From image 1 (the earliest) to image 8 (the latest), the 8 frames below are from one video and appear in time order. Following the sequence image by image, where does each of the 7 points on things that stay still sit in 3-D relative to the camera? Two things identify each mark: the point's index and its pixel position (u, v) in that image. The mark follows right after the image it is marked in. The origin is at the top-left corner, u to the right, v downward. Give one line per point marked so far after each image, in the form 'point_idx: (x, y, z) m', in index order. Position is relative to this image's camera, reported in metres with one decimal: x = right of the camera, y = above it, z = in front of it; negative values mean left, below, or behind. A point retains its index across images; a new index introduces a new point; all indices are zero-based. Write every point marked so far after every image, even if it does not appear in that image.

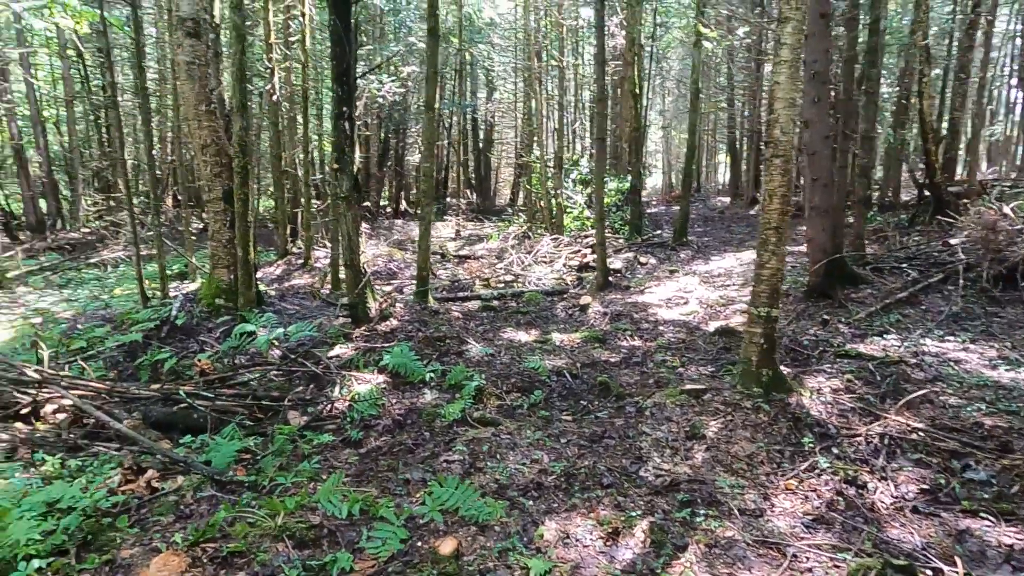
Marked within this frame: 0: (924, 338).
0: (+4.4, -0.5, +7.1) m
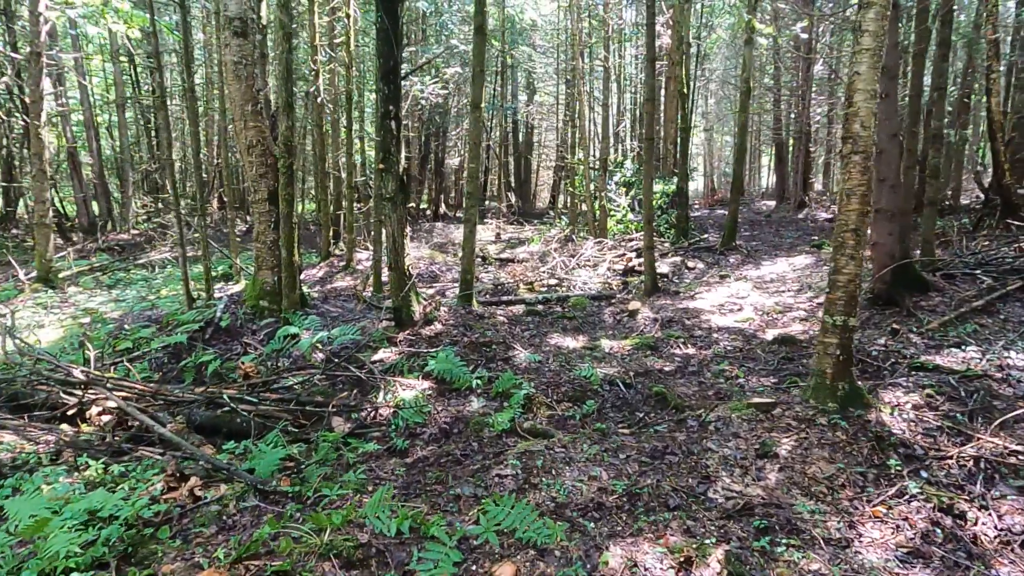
0: (+4.9, -0.6, +6.6) m
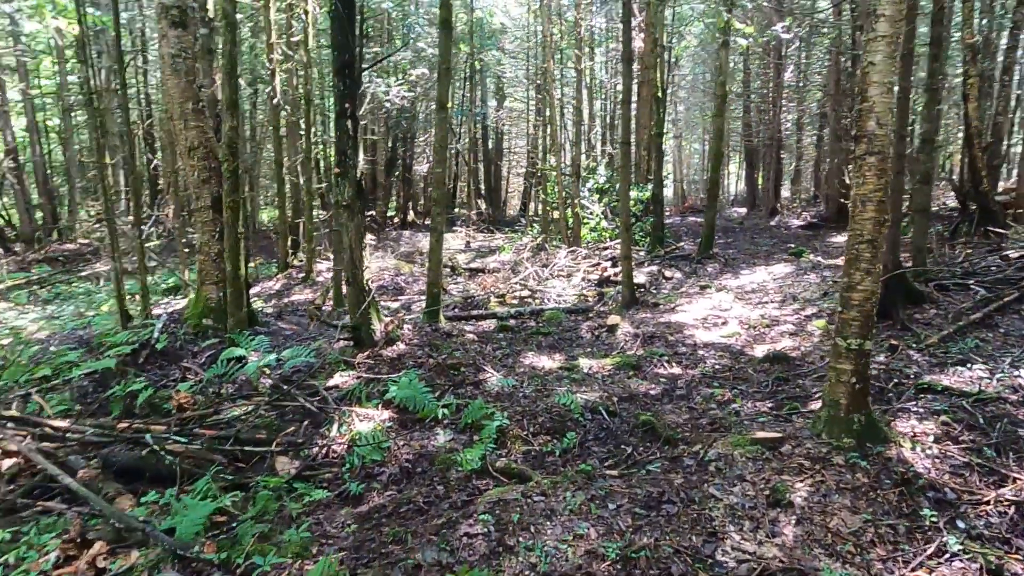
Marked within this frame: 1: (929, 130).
0: (+4.6, -0.7, +6.1) m
1: (+5.2, +1.9, +8.2) m
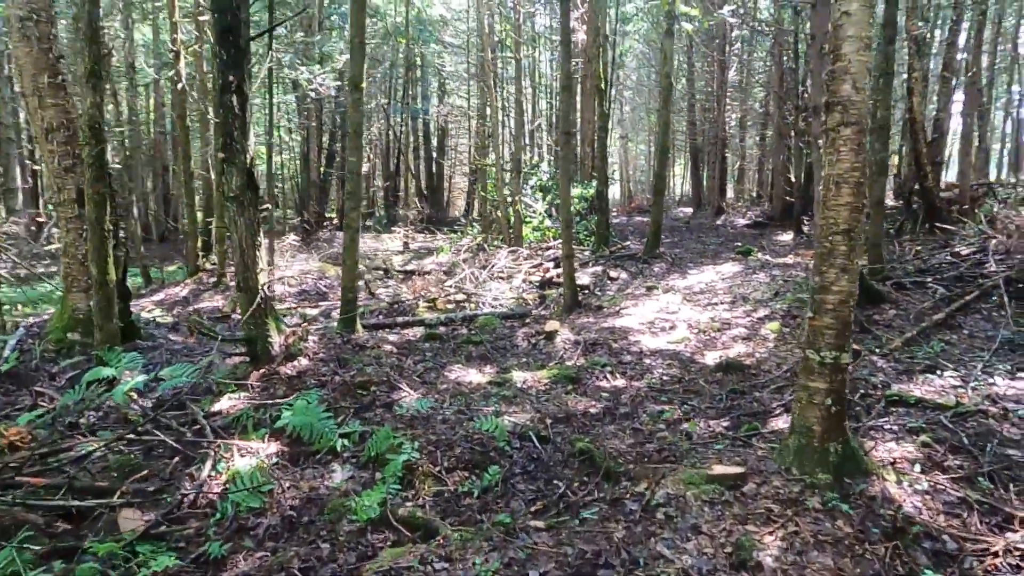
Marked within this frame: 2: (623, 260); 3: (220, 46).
0: (+4.0, -0.7, +5.5) m
1: (+4.3, +2.0, +7.7) m
2: (+2.3, +0.6, +13.8) m
3: (-2.5, +2.1, +5.7) m
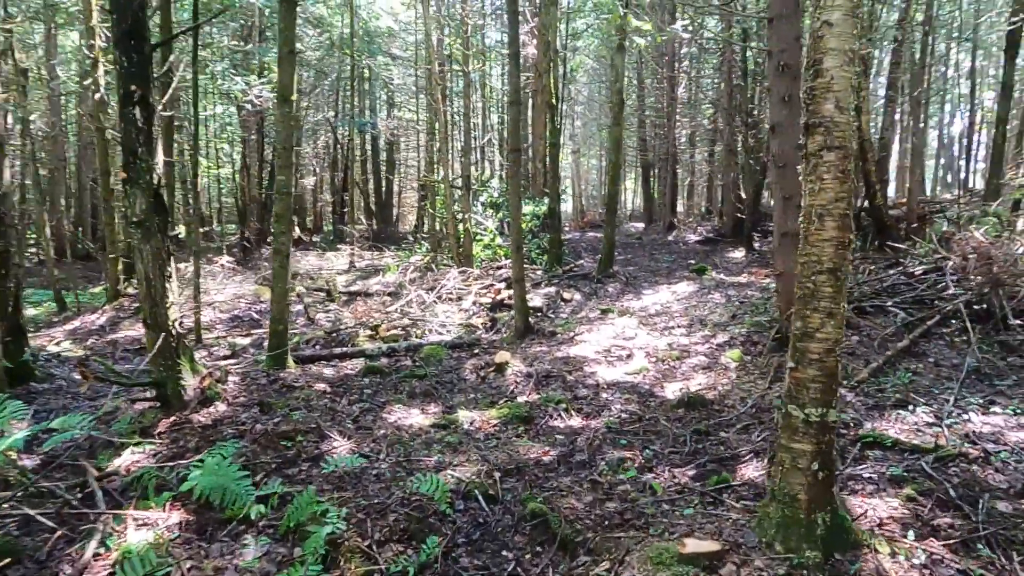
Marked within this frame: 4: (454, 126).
0: (+3.5, -1.0, +5.2) m
1: (+3.7, +1.7, +7.4) m
2: (+1.3, +0.2, +13.4) m
3: (-3.0, +1.8, +5.0) m
4: (-1.7, +4.7, +19.1) m
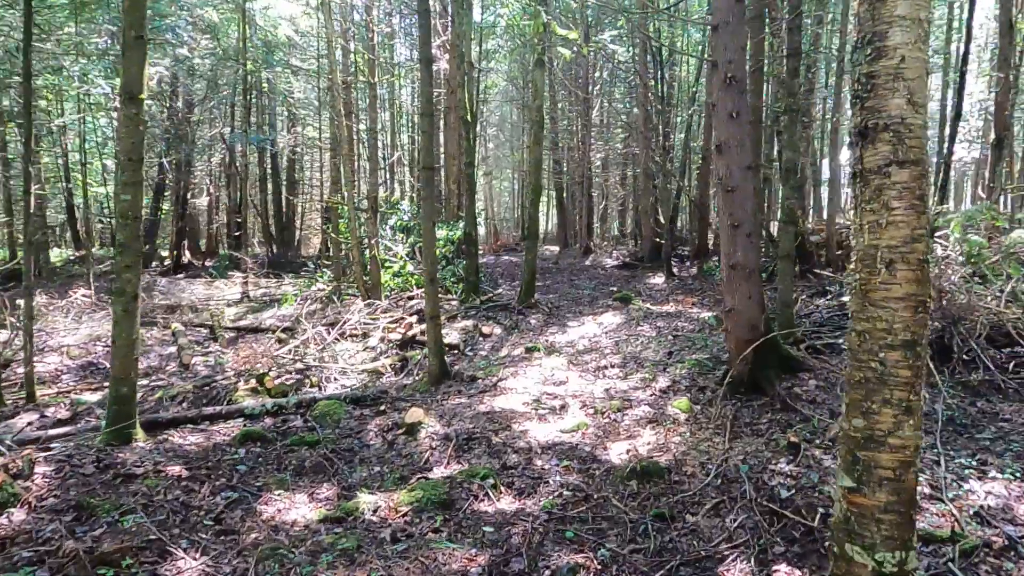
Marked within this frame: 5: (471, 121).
0: (+3.0, -1.3, +4.4) m
1: (+2.8, +1.3, +6.8) m
2: (-0.3, -0.4, +12.3) m
3: (-3.5, +1.4, +3.5) m
4: (-4.1, +3.9, +17.7) m
5: (-0.9, +3.7, +14.9) m
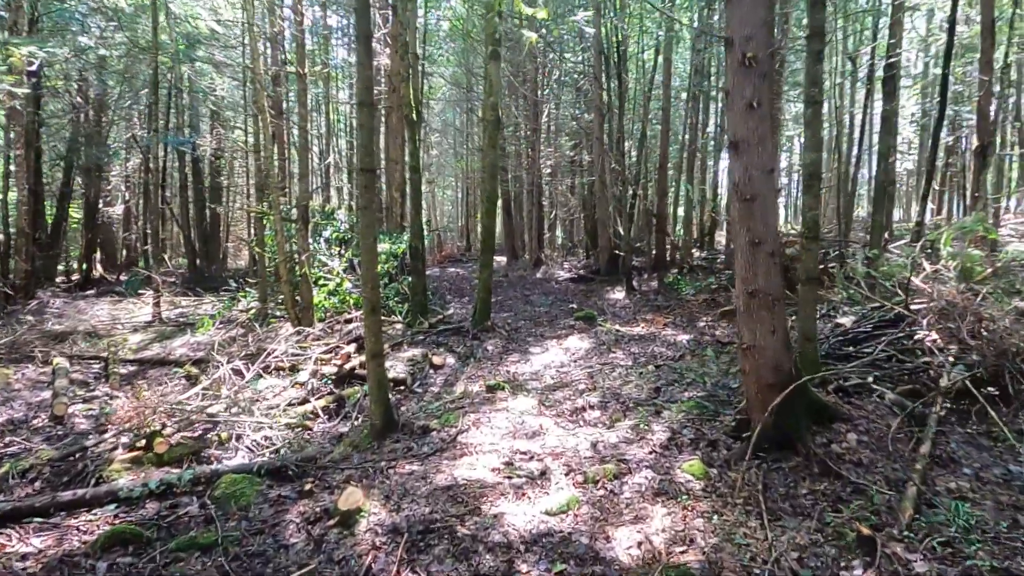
0: (+2.9, -1.5, +3.3) m
1: (+2.5, +1.1, +5.6) m
2: (-1.1, -0.8, +10.8) m
3: (-3.5, +1.2, +1.8) m
4: (-5.3, +3.4, +15.9) m
5: (-2.0, +3.4, +13.3) m
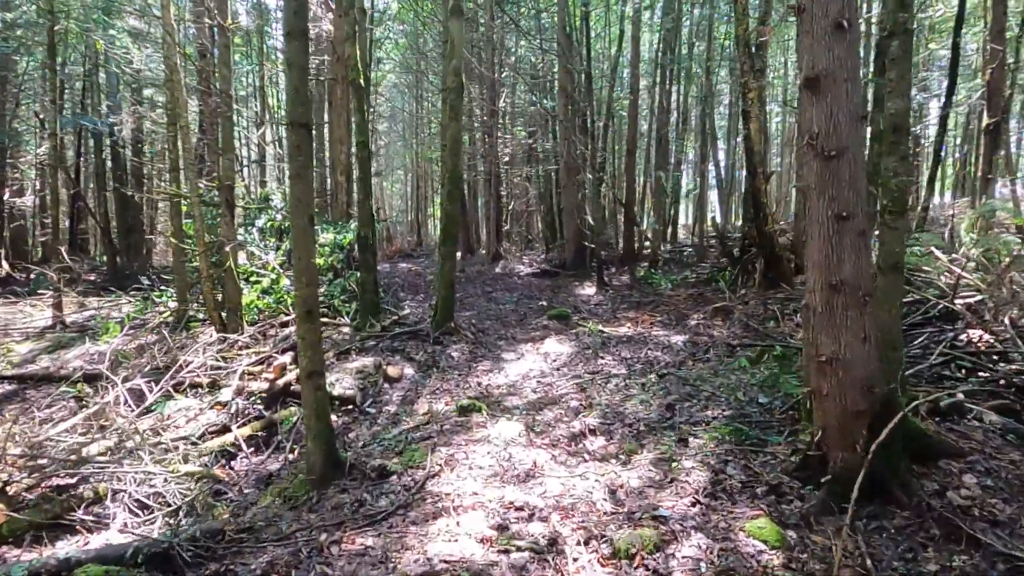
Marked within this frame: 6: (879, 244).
0: (+3.0, -1.4, +1.9) m
1: (+2.5, +1.1, +4.2) m
2: (-1.5, -0.7, +9.2) m
3: (-3.2, +1.2, 0.0) m
4: (-6.2, +3.4, +13.9) m
5: (-2.6, +3.4, +11.6) m
6: (+2.4, +0.3, +4.3) m
